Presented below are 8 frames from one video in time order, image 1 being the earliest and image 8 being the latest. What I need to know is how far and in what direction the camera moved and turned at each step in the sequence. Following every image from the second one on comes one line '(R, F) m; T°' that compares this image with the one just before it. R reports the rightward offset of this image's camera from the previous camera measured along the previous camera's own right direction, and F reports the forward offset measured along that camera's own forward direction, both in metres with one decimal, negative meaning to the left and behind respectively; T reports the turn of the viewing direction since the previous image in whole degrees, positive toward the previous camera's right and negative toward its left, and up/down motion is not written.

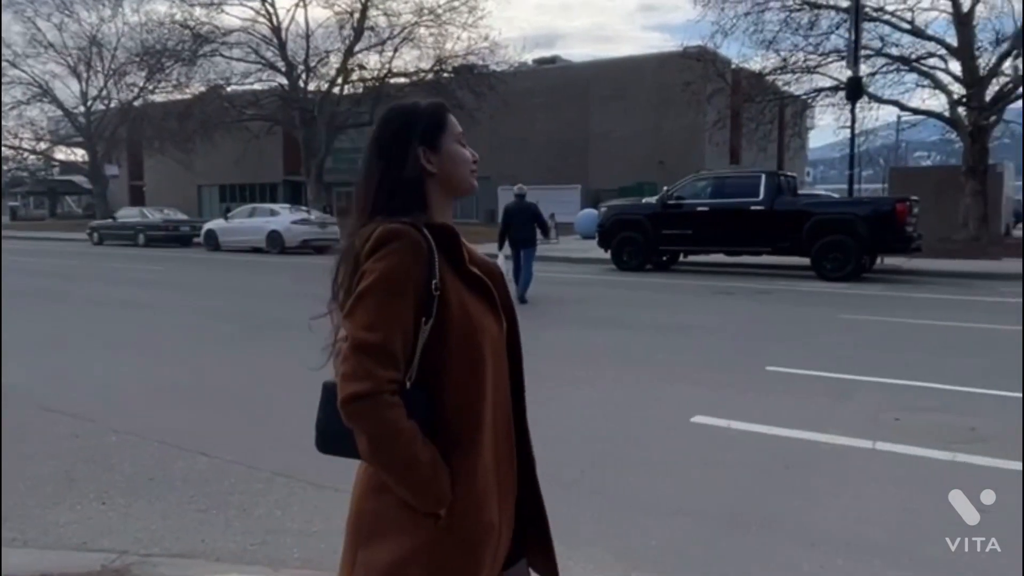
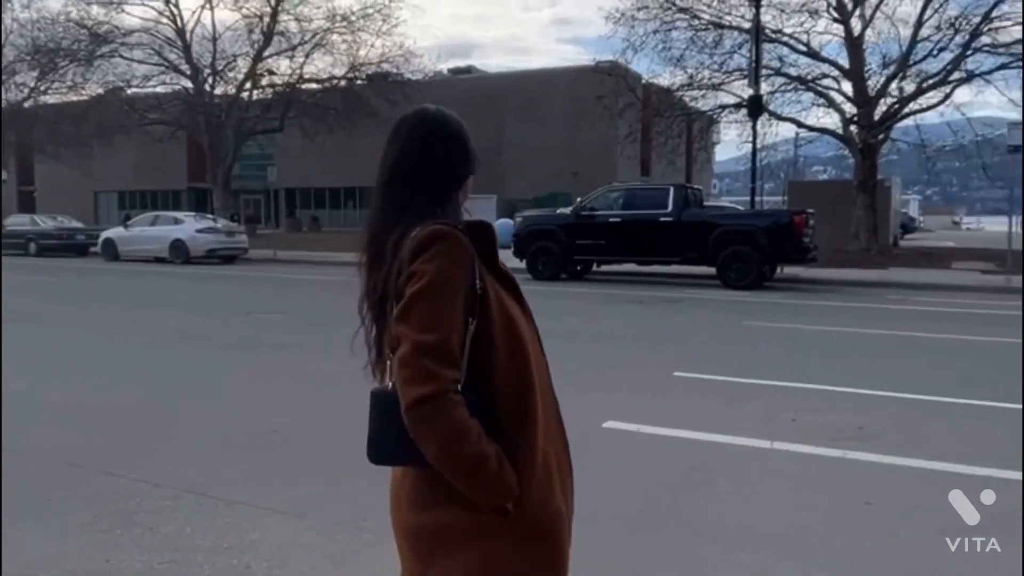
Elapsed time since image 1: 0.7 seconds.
(-0.5, -0.1) m; +8°
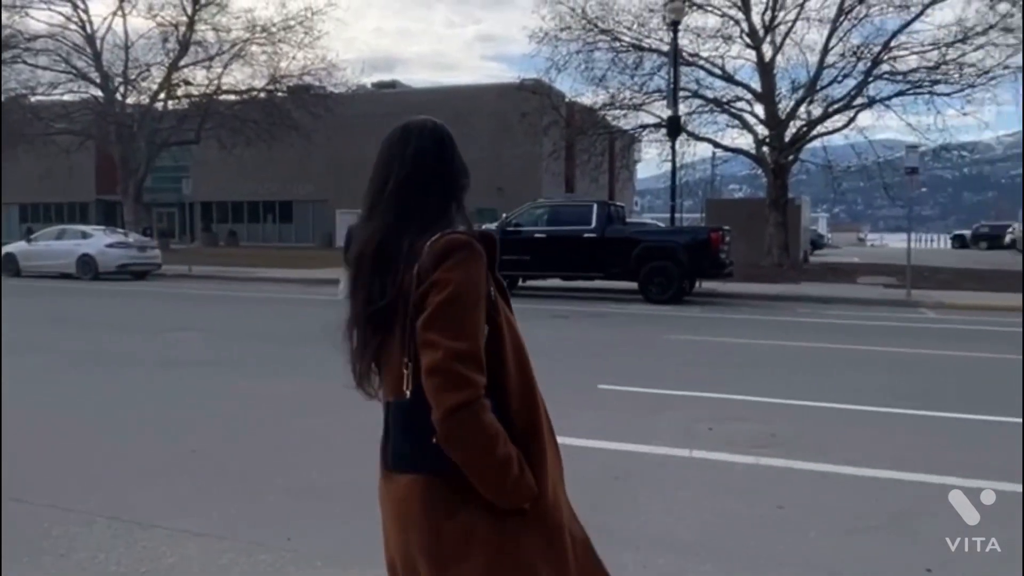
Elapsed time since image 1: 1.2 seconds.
(-0.5, 0.0) m; +7°
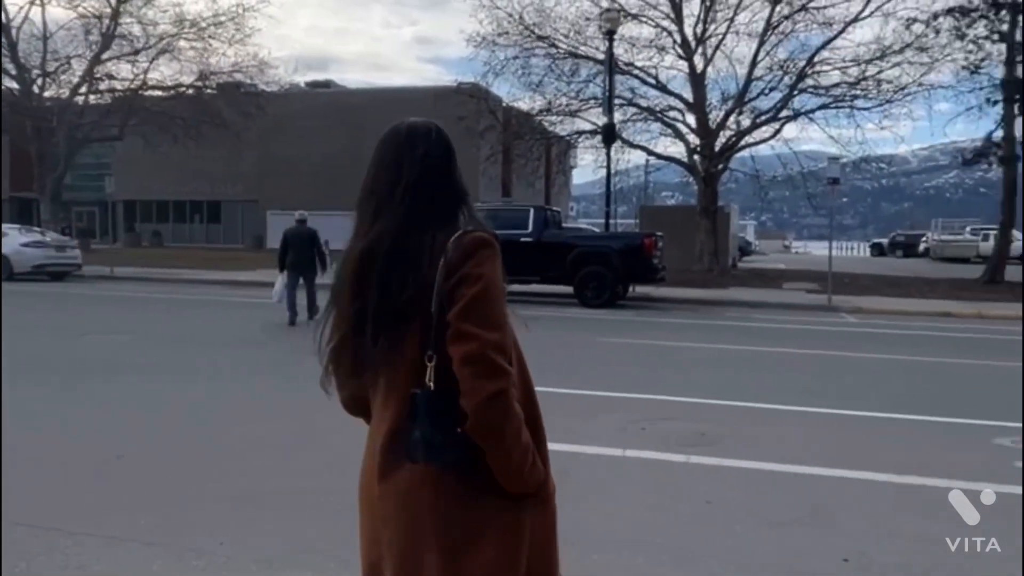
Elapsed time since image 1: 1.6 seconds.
(-0.5, 0.0) m; +6°
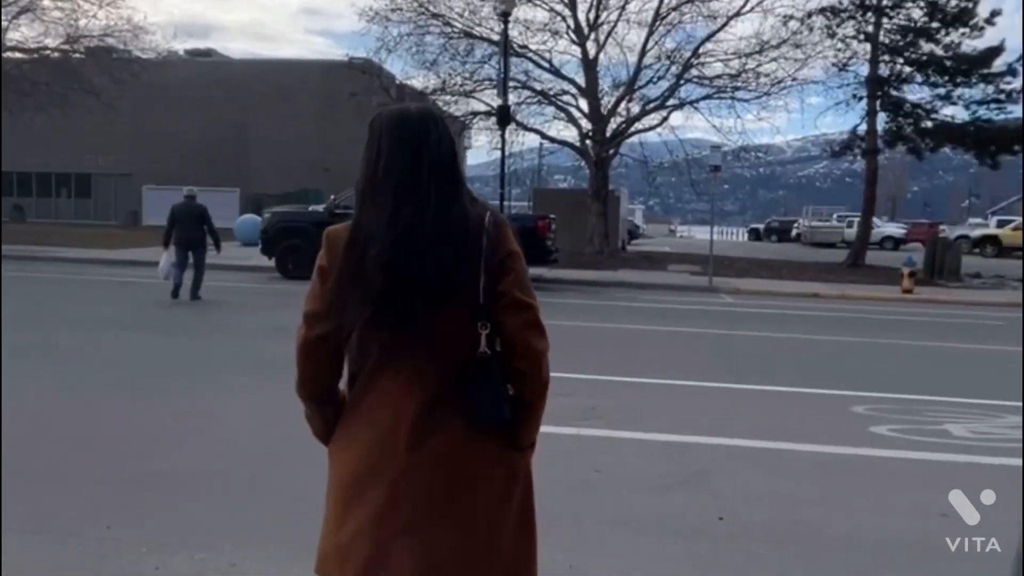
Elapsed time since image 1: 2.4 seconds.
(-0.5, 0.0) m; +9°
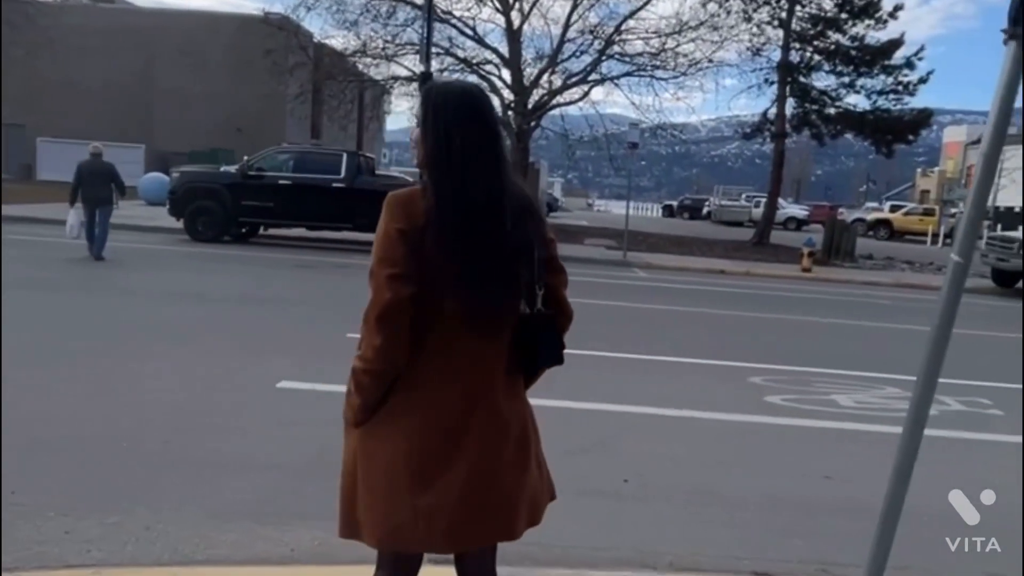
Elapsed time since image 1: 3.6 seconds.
(0.0, -0.1) m; +5°
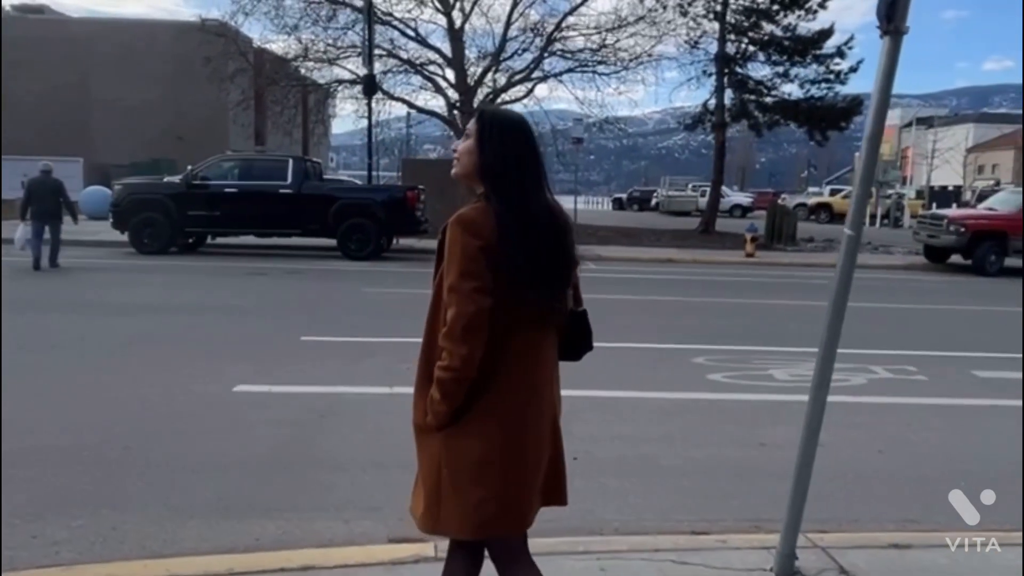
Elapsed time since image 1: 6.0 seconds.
(0.0, -0.1) m; +3°
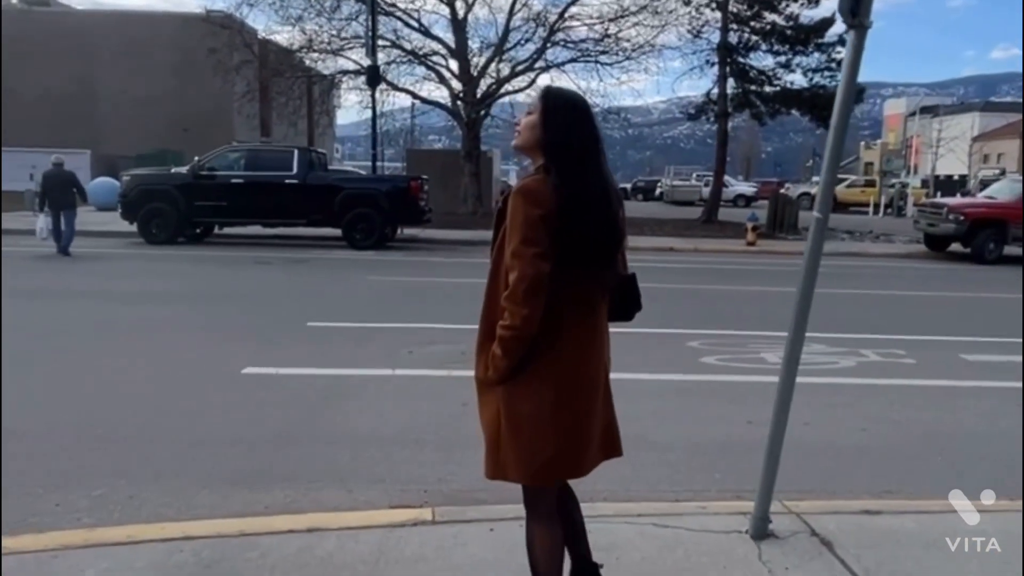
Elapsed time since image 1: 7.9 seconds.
(0.0, -0.1) m; 0°
